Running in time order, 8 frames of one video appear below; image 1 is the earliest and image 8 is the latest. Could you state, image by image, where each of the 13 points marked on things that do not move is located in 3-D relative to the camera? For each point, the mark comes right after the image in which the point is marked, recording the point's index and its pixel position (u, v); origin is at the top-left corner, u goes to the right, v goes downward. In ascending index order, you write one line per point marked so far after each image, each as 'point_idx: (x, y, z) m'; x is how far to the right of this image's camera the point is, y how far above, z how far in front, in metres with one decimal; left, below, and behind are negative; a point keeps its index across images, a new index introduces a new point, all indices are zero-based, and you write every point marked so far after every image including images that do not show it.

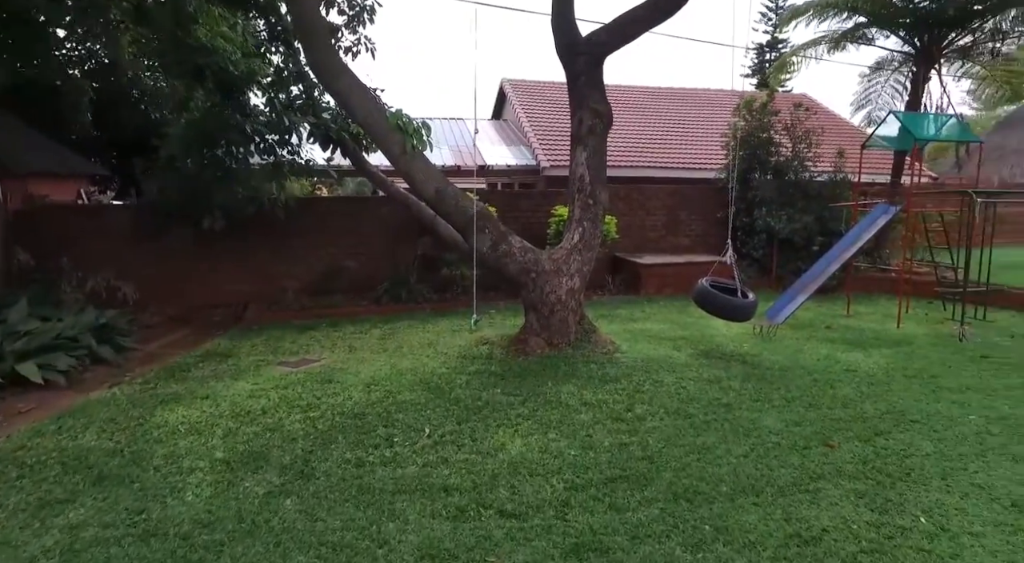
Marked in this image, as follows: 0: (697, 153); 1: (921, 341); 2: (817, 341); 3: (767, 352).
0: (+3.5, +2.4, +11.5) m
1: (+4.0, -0.6, +6.0) m
2: (+3.0, -0.6, +5.9) m
3: (+2.3, -0.6, +5.6) m
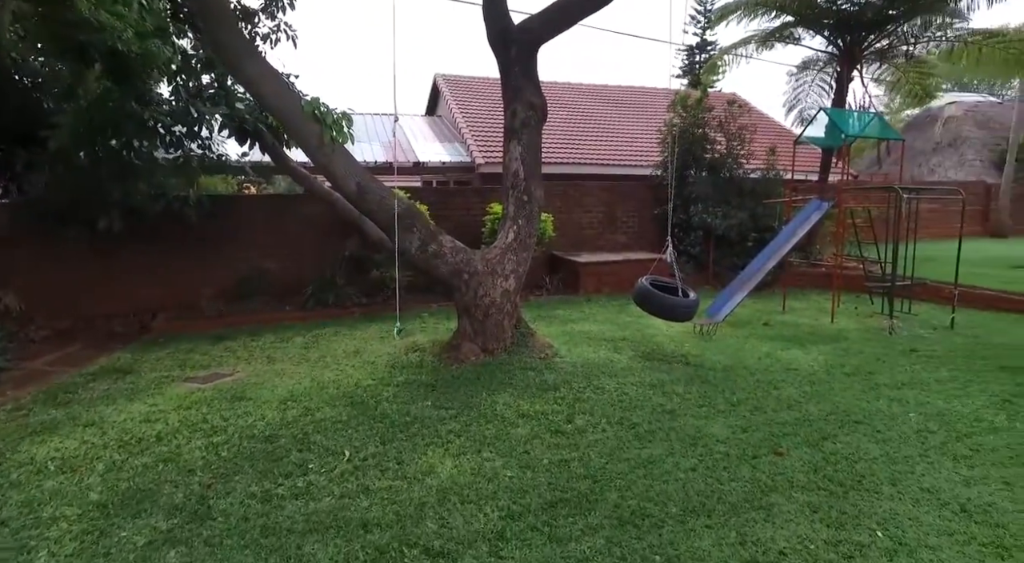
0: (+2.3, +2.5, +11.5) m
1: (+3.4, -0.6, +6.0) m
2: (+2.3, -0.6, +5.8) m
3: (+1.7, -0.6, +5.4) m
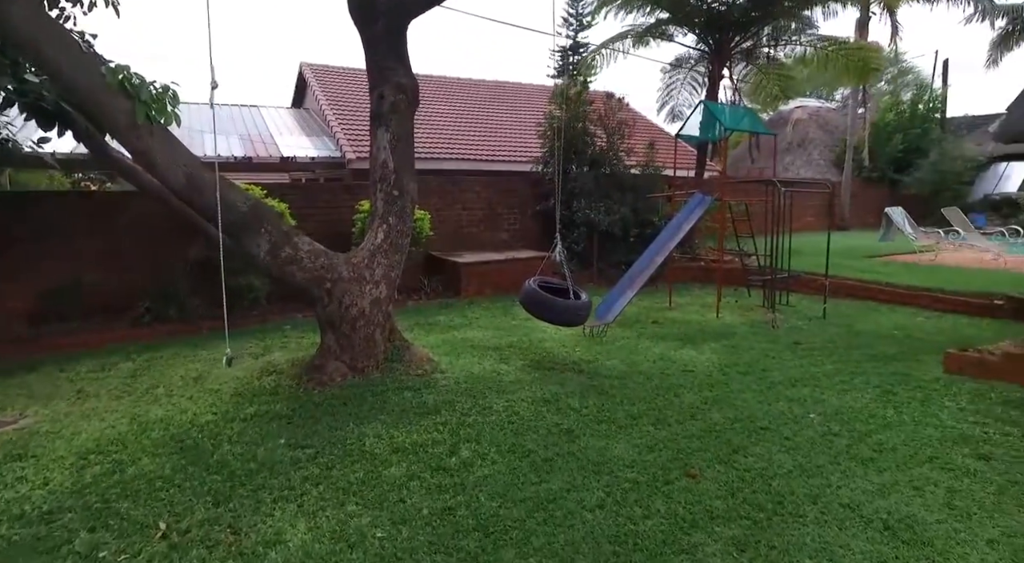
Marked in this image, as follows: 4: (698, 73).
0: (0.0, +2.5, +11.1) m
1: (+2.2, -0.5, +6.0) m
2: (+1.3, -0.6, +5.6) m
3: (+0.7, -0.6, +5.1) m
4: (+3.3, +3.7, +10.8) m
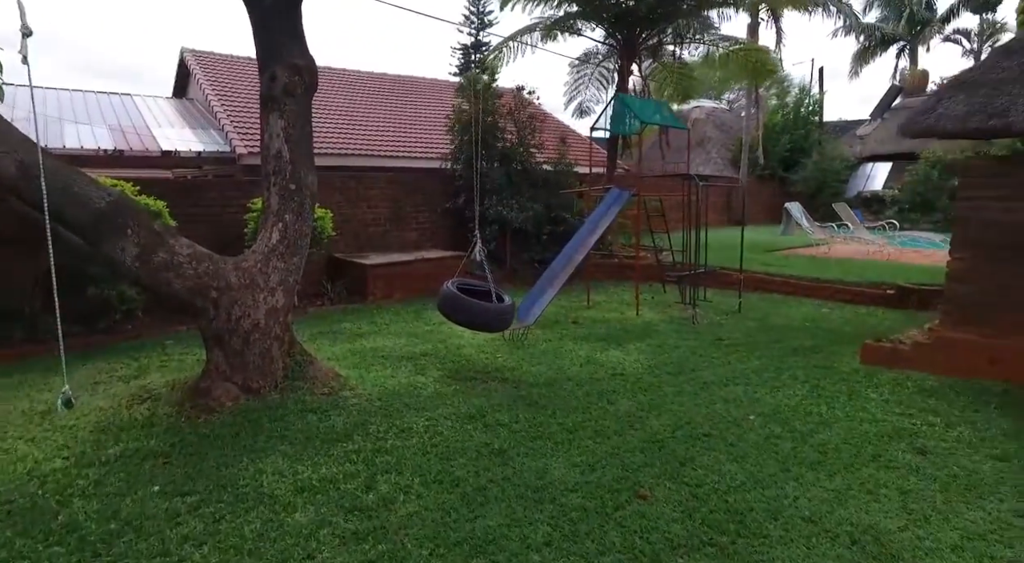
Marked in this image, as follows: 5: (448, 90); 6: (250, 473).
0: (-1.6, +2.4, +10.6) m
1: (+1.4, -0.5, +5.9) m
2: (+0.5, -0.5, +5.3) m
3: (+0.1, -0.6, +4.8) m
4: (+1.6, +3.7, +10.8) m
5: (-1.3, +3.9, +12.8) m
6: (-1.2, -0.9, +2.8) m
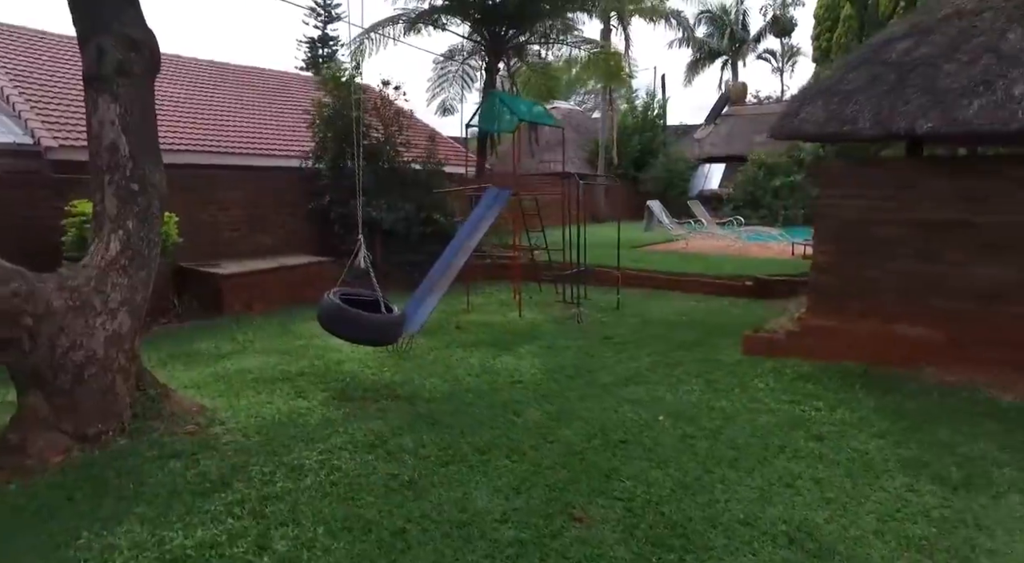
0: (-3.8, +2.3, +9.7) m
1: (+0.4, -0.5, +5.8) m
2: (-0.4, -0.6, +5.1) m
3: (-0.7, -0.7, +4.4) m
4: (-0.7, +3.7, +10.6) m
5: (-4.1, +3.8, +11.9) m
6: (-1.5, -1.0, +2.2) m
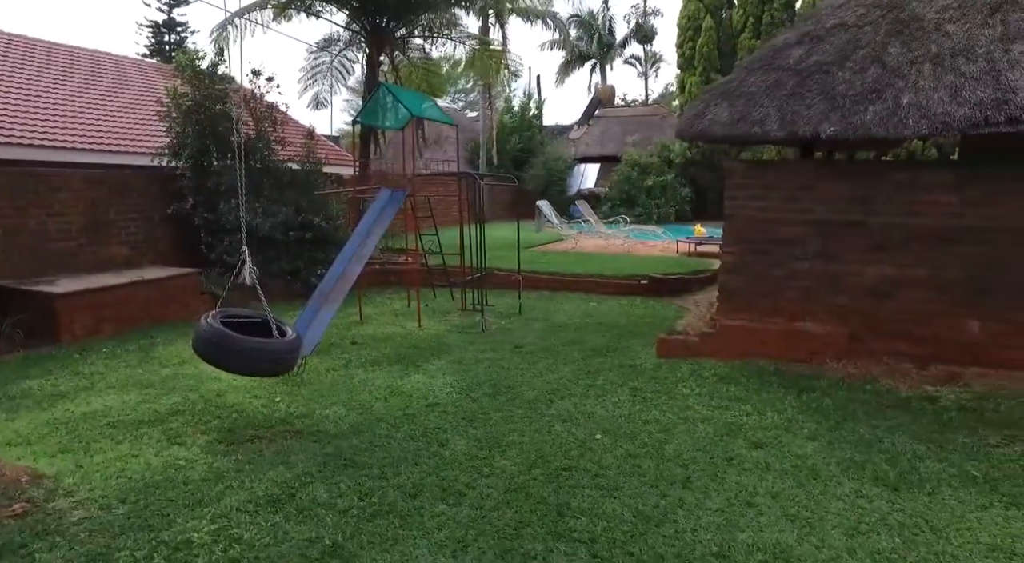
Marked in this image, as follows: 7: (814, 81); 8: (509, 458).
0: (-5.4, +2.1, +8.4) m
1: (-0.5, -0.5, +5.4) m
2: (-1.1, -0.7, +4.6) m
3: (-1.2, -0.8, +3.9) m
4: (-2.6, +3.6, +9.9) m
5: (-6.2, +3.6, +10.5) m
6: (-1.6, -1.1, +1.6) m
7: (+2.0, +1.3, +4.1) m
8: (0.0, -0.9, +3.0) m
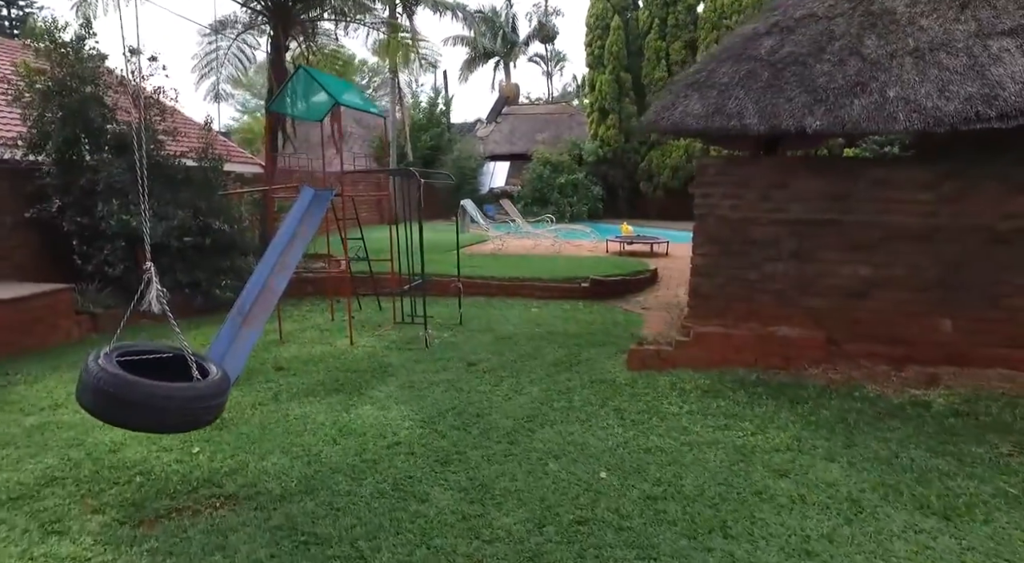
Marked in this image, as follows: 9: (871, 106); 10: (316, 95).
0: (-6.3, +1.9, +6.9) m
1: (-0.9, -0.6, +4.8) m
2: (-1.3, -0.8, +3.9) m
3: (-1.4, -0.9, +3.1) m
4: (-3.8, +3.4, +8.8) m
5: (-7.4, +3.3, +8.8) m
6: (-1.3, -1.2, +0.8) m
7: (+1.8, +1.3, +3.9) m
8: (0.0, -0.9, +2.5) m
9: (+2.1, +1.0, +3.5) m
10: (-2.2, +2.0, +6.8) m
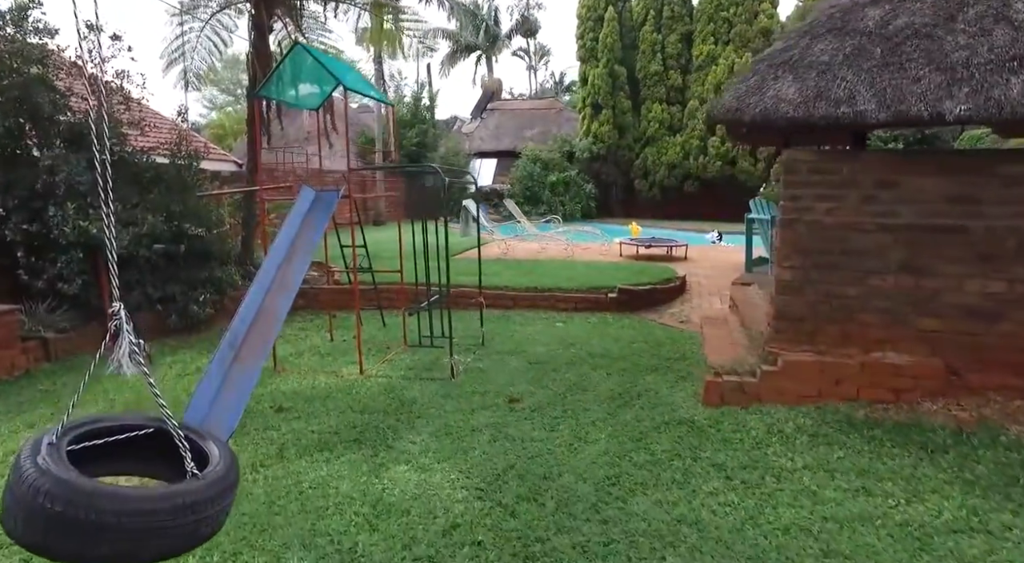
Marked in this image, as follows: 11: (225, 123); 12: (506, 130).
0: (-6.1, +1.7, +5.9) m
1: (-0.6, -0.7, +4.0) m
2: (-1.0, -0.9, +3.0) m
3: (-1.0, -1.0, +2.3) m
4: (-3.7, +3.3, +7.9) m
5: (-7.3, +3.2, +7.7) m
6: (-0.8, -1.3, 0.0) m
7: (+2.1, +1.2, +3.2) m
8: (+0.4, -1.1, +1.8) m
9: (+2.4, +0.9, +2.9) m
10: (-2.0, +1.9, +5.9) m
11: (-9.3, +5.1, +19.9) m
12: (-0.2, +4.9, +19.9) m
